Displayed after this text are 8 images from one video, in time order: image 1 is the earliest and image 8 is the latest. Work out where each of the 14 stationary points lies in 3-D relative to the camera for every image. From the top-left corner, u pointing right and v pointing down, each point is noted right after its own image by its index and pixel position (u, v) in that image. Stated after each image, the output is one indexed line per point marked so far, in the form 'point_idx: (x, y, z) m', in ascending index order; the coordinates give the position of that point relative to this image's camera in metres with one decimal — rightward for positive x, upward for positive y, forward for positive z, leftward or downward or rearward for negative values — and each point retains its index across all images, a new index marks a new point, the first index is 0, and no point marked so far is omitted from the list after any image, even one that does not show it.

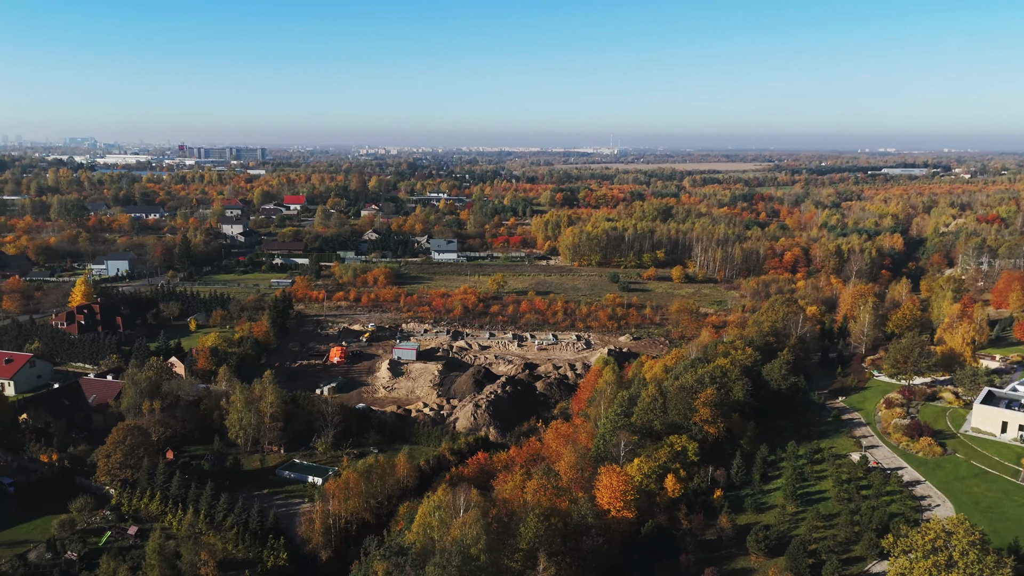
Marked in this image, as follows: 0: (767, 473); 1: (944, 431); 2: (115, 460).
0: (+6.1, -4.4, +17.4) m
1: (+11.4, -3.8, +19.6) m
2: (-9.0, -3.9, +16.9) m
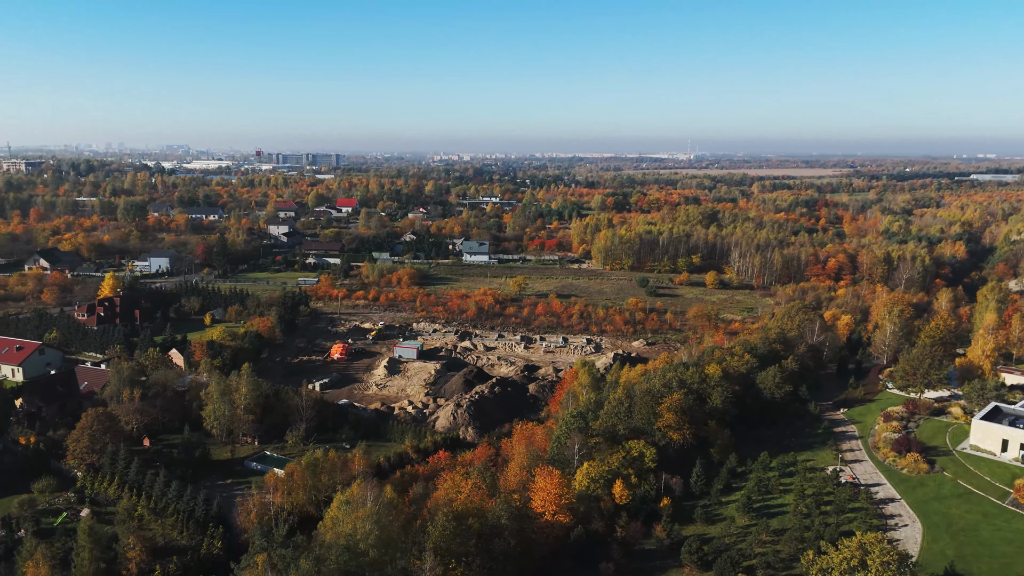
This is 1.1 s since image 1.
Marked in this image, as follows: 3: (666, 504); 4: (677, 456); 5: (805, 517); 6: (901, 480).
0: (+4.9, -4.4, +16.5) m
1: (+10.5, -4.0, +18.3) m
2: (-10.1, -3.7, +17.5) m
3: (+3.2, -4.5, +15.3) m
4: (+3.9, -4.0, +17.5) m
5: (+5.9, -4.6, +14.8) m
6: (+8.8, -4.4, +16.8) m
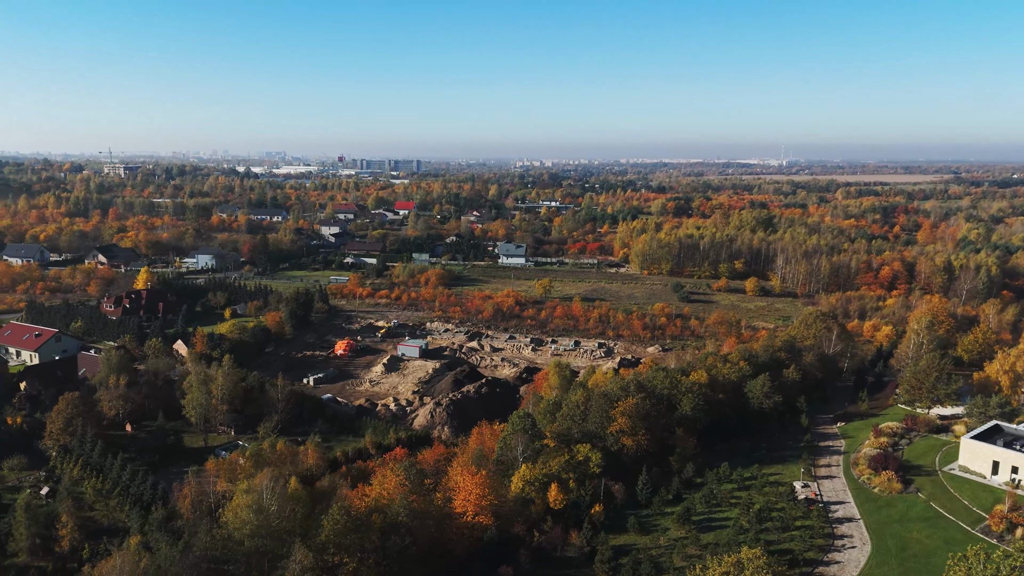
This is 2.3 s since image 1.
0: (+3.6, -4.4, +15.7) m
1: (+9.3, -4.1, +16.8) m
2: (-11.3, -3.4, +18.3) m
3: (+1.7, -4.5, +14.7) m
4: (+2.7, -4.0, +16.8) m
5: (+4.3, -4.6, +13.9) m
6: (+7.5, -4.5, +15.6) m
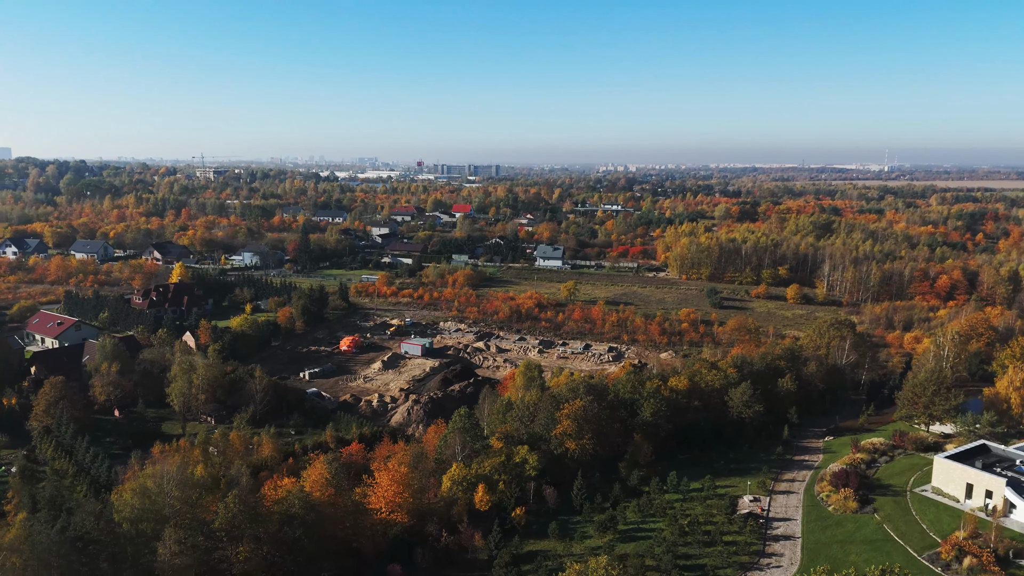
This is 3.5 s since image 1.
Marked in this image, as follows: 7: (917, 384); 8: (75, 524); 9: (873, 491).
0: (+2.1, -4.4, +15.1) m
1: (+8.0, -4.2, +15.6) m
2: (-12.3, -3.1, +19.3) m
3: (+0.2, -4.4, +14.3) m
4: (+1.4, -3.9, +16.3) m
5: (+2.7, -4.6, +13.2) m
6: (+6.0, -4.5, +14.5) m
7: (+10.6, -2.5, +19.3) m
8: (-6.6, -3.6, +11.3) m
9: (+7.5, -4.2, +15.4) m
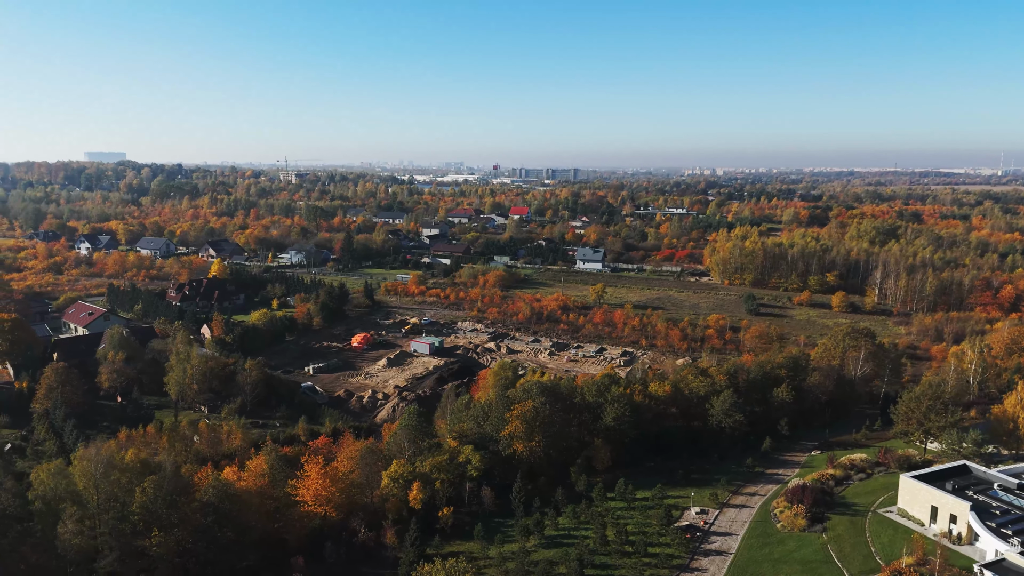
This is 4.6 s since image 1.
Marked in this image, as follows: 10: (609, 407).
0: (+0.8, -4.4, +14.7) m
1: (+6.7, -4.3, +14.5) m
2: (-13.0, -2.9, +20.5) m
3: (-1.2, -4.3, +14.1) m
4: (+0.2, -3.9, +15.9) m
5: (+1.2, -4.5, +12.7) m
6: (+4.6, -4.6, +13.7) m
7: (+9.7, -2.7, +17.9) m
8: (-8.3, -3.4, +11.9) m
9: (+6.2, -4.3, +14.4) m
10: (+2.2, -2.7, +17.2) m
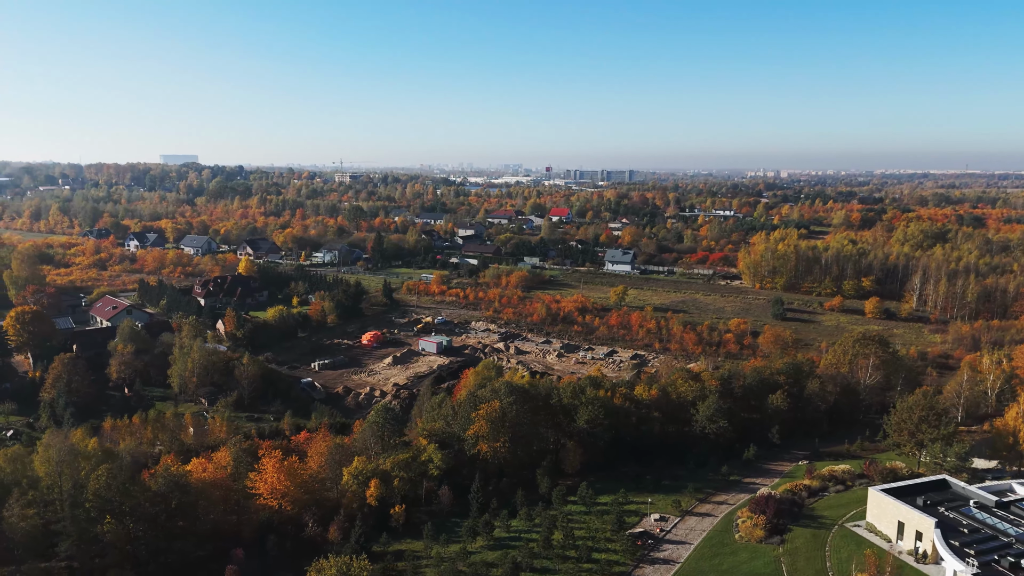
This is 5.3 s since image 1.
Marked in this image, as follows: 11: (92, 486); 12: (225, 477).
0: (0.0, -4.4, +14.5) m
1: (+5.8, -4.3, +13.9) m
2: (-13.4, -2.7, +21.4) m
3: (-2.1, -4.3, +14.1) m
4: (-0.5, -3.9, +15.8) m
5: (+0.1, -4.5, +12.5) m
6: (+3.7, -4.6, +13.2) m
7: (+9.1, -2.8, +17.1) m
8: (-9.3, -3.2, +12.4) m
9: (+5.3, -4.4, +13.8) m
10: (+1.6, -2.8, +16.9) m
11: (-7.3, -3.4, +12.8) m
12: (-5.6, -3.7, +14.4) m
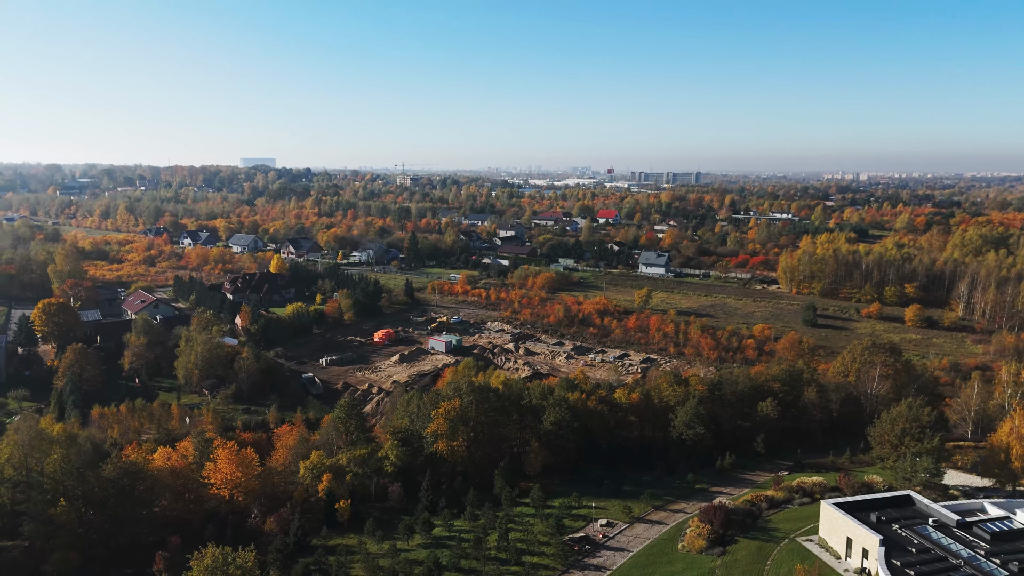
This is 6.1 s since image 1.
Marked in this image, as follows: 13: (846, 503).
0: (-1.1, -4.3, +14.4) m
1: (+4.7, -4.4, +13.3) m
2: (-13.7, -2.5, +22.5) m
3: (-3.2, -4.2, +14.2) m
4: (-1.4, -3.8, +15.8) m
5: (-1.1, -4.5, +12.4) m
6: (+2.5, -4.6, +12.8) m
7: (+8.3, -2.9, +16.2) m
8: (-10.5, -3.0, +13.2) m
9: (+4.2, -4.4, +13.3) m
10: (+0.8, -2.7, +16.7) m
11: (-8.5, -3.3, +13.4) m
12: (-6.6, -3.6, +14.8) m
13: (+5.9, -3.8, +12.8) m
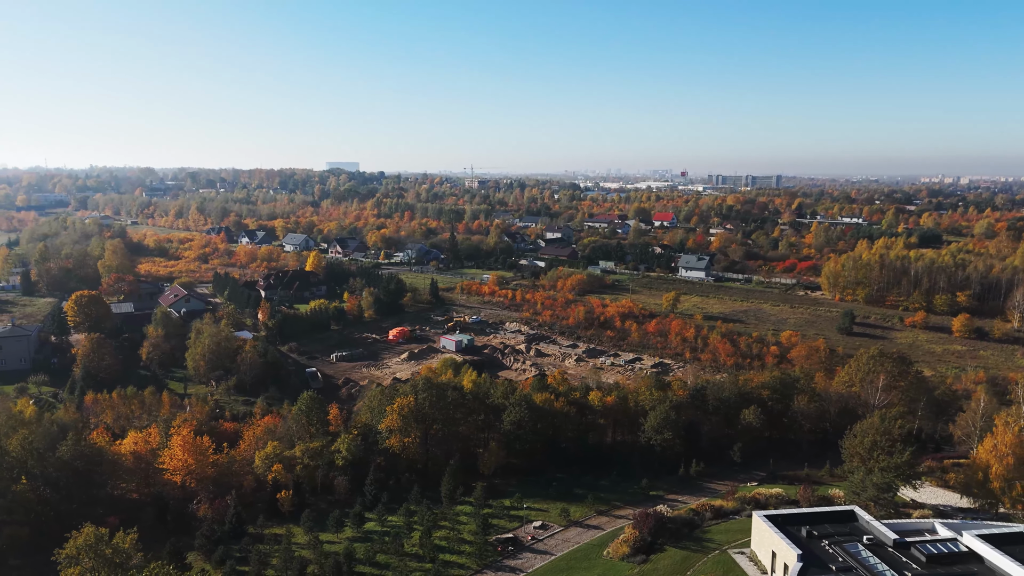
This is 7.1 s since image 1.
0: (-2.2, -4.2, +14.5) m
1: (+3.4, -4.4, +12.8) m
2: (-14.0, -2.3, +23.8) m
3: (-4.4, -4.1, +14.5) m
4: (-2.5, -3.8, +15.9) m
5: (-2.5, -4.4, +12.5) m
6: (+1.1, -4.6, +12.5) m
7: (+7.3, -3.0, +15.3) m
8: (-11.7, -2.8, +14.2) m
9: (+2.9, -4.4, +12.8) m
10: (-0.1, -2.7, +16.5) m
11: (-9.7, -3.1, +14.2) m
12: (-7.7, -3.4, +15.5) m
13: (+4.5, -3.8, +12.2) m
